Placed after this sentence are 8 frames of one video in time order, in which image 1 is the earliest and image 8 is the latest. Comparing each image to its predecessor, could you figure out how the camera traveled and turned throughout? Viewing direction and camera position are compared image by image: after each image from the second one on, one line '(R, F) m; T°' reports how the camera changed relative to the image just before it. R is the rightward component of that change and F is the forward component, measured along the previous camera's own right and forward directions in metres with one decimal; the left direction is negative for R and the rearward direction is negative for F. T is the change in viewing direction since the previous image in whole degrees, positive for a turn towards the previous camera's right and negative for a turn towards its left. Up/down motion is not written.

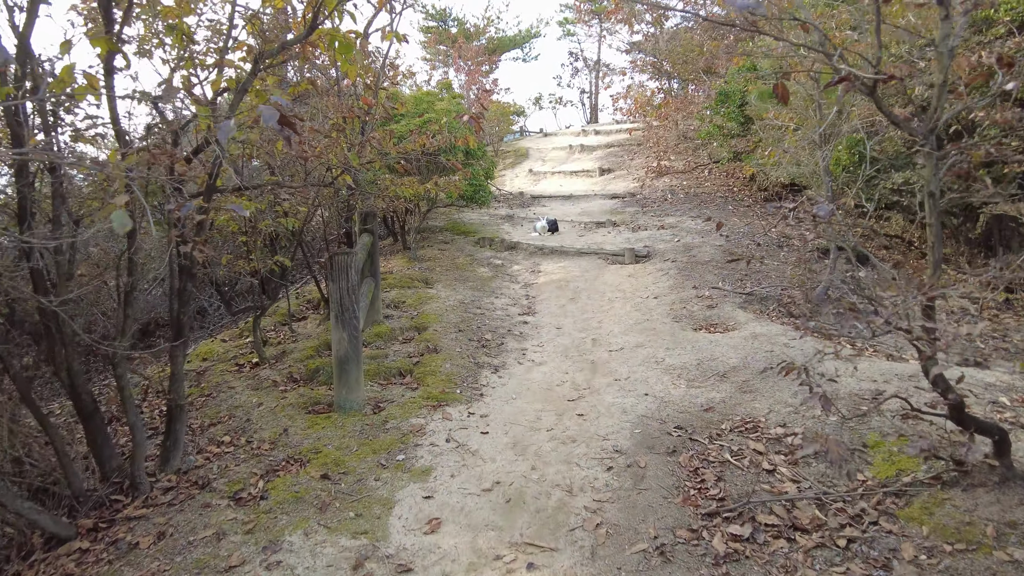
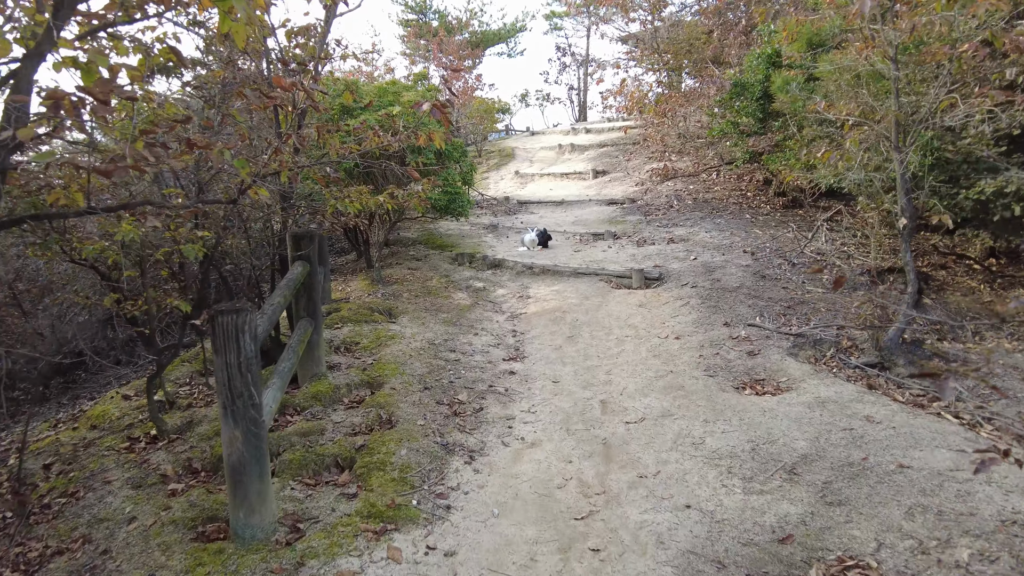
(0.0, +1.6) m; +1°
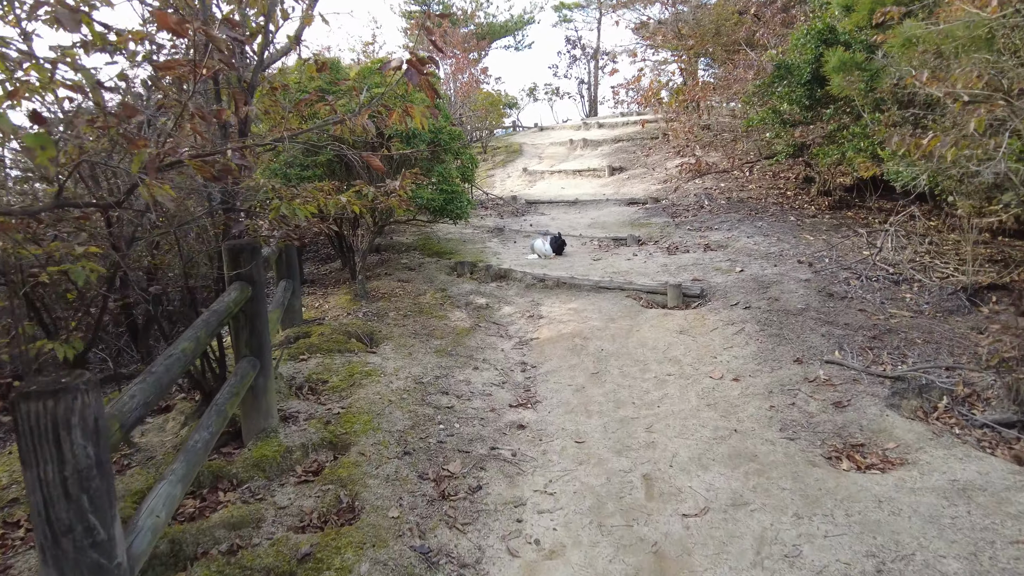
(0.0, +1.3) m; -1°
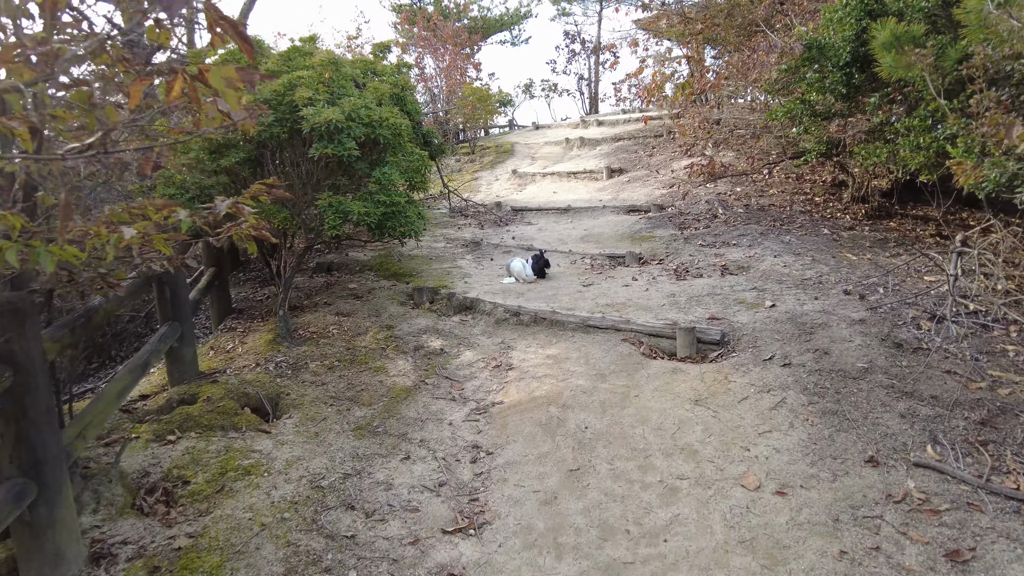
(+0.3, +1.5) m; 0°
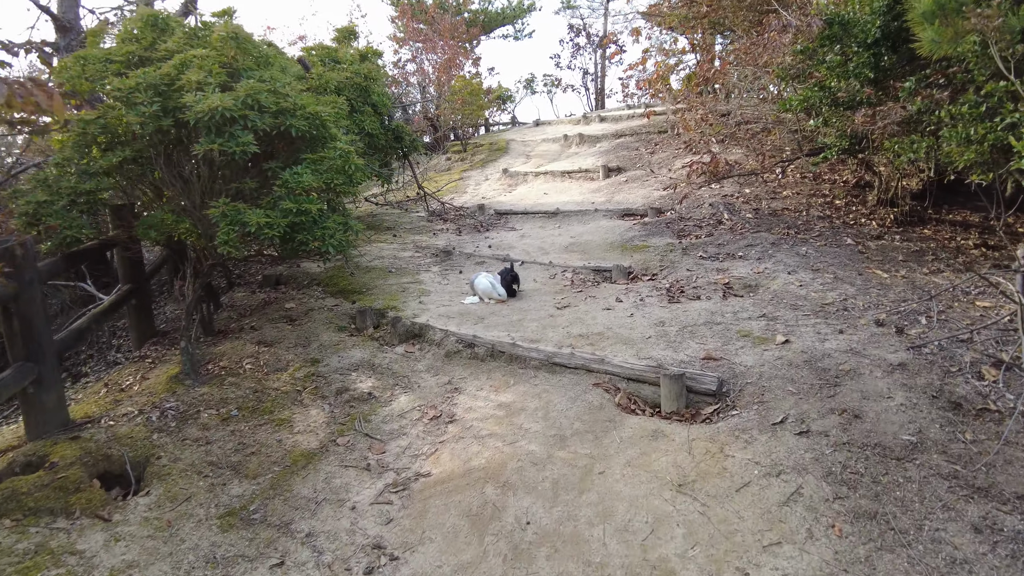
(+0.4, +1.0) m; -1°
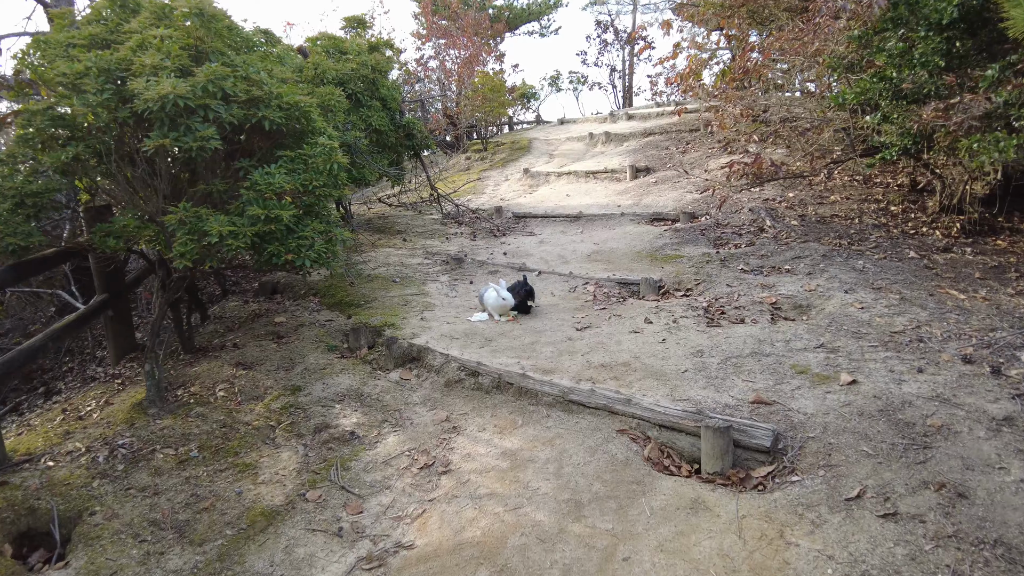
(+0.1, +0.6) m; -2°
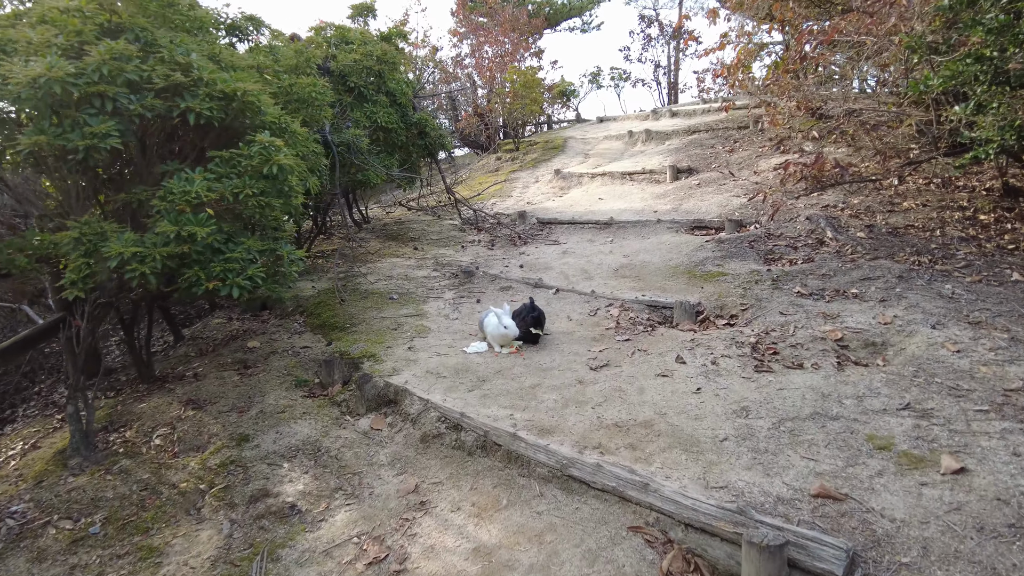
(+0.2, +0.8) m; -4°
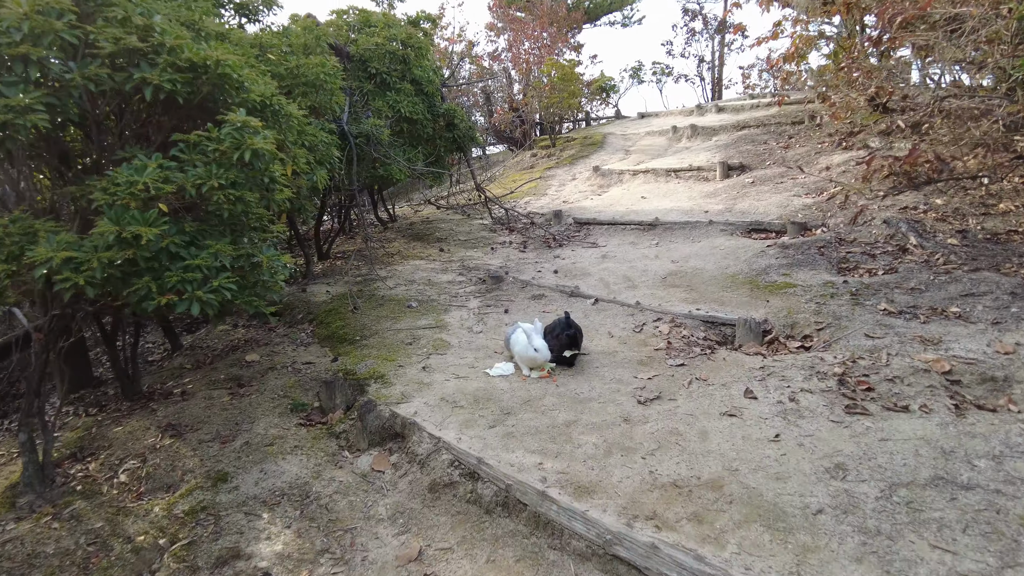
(0.0, +0.6) m; -3°
